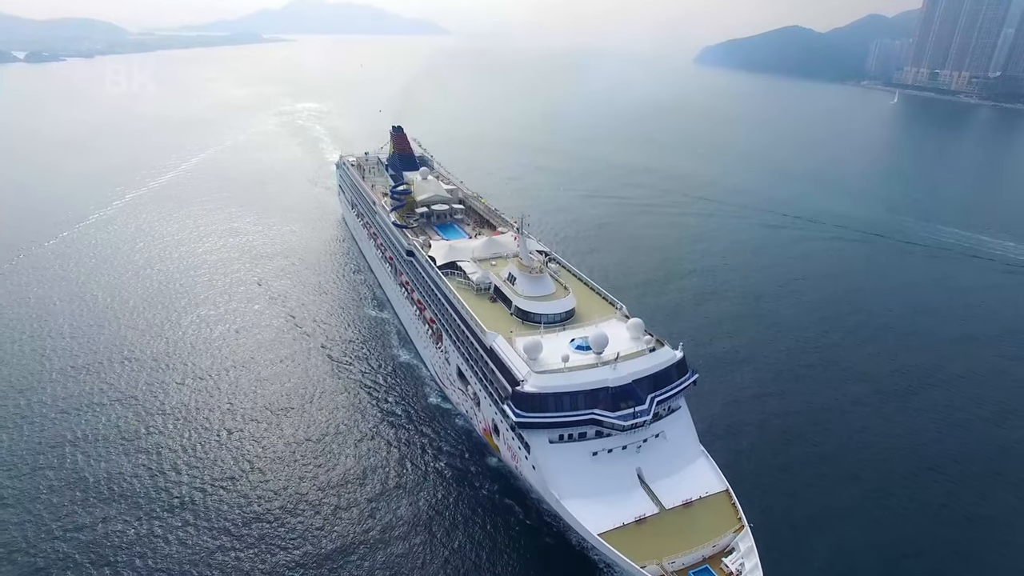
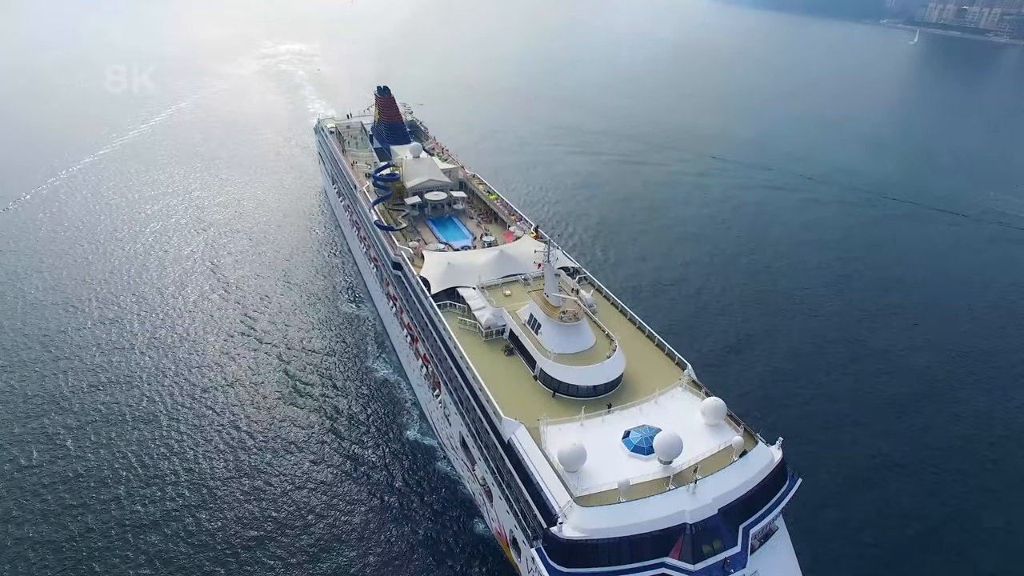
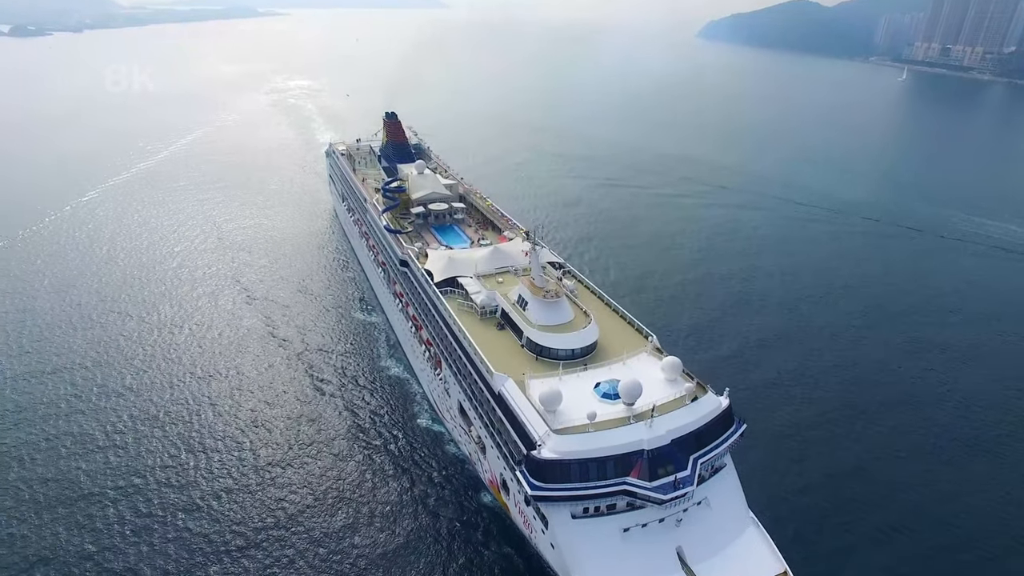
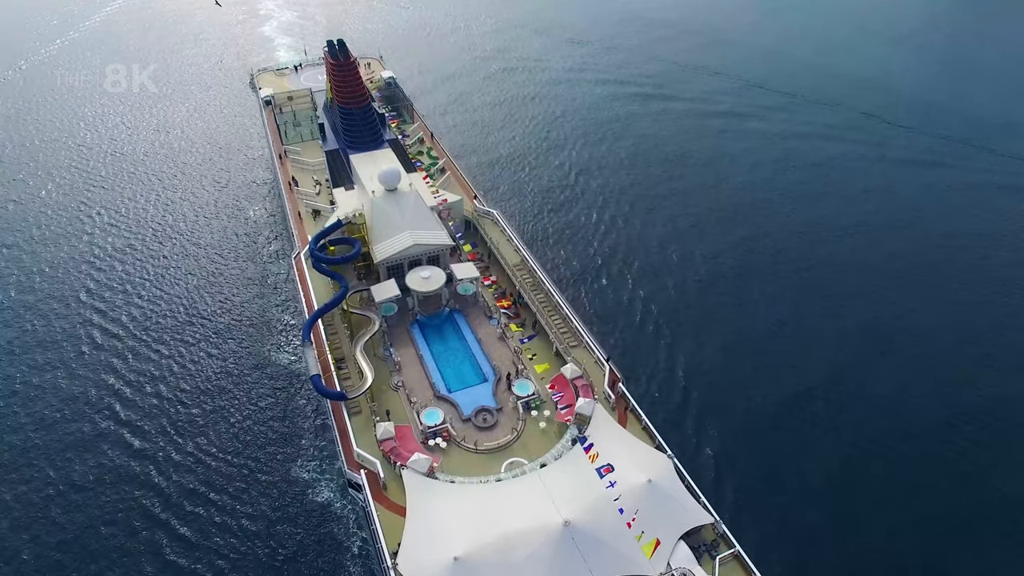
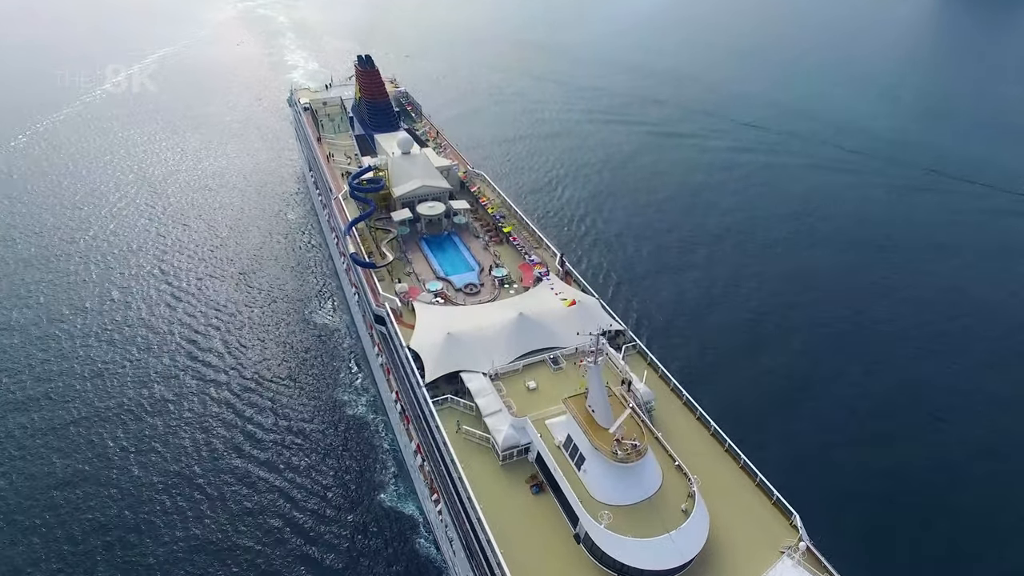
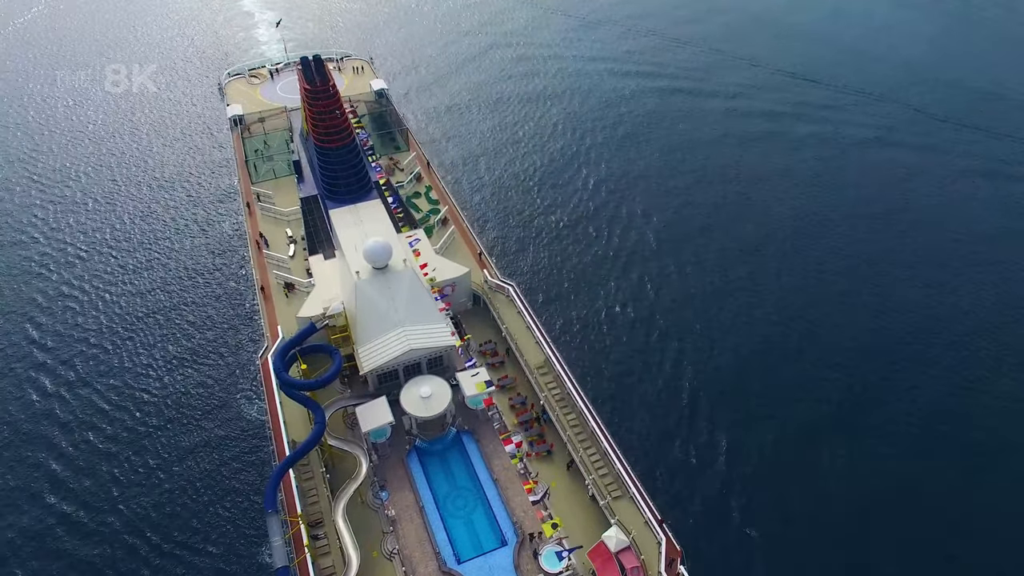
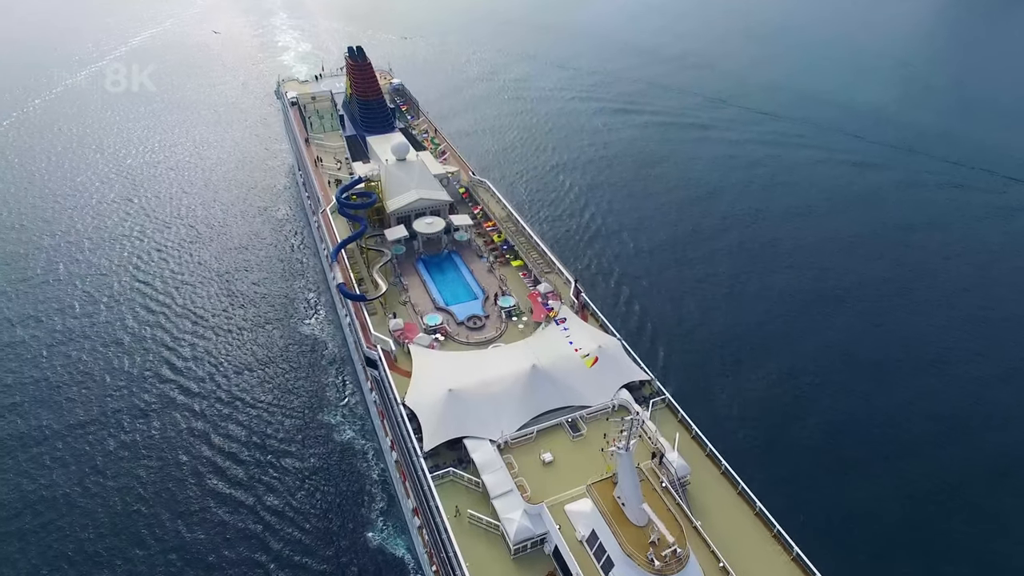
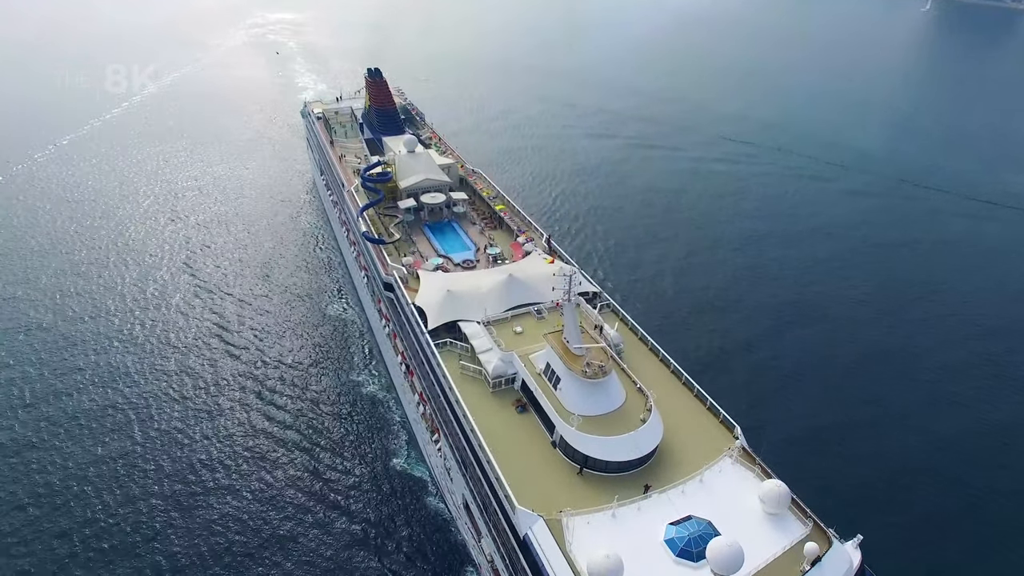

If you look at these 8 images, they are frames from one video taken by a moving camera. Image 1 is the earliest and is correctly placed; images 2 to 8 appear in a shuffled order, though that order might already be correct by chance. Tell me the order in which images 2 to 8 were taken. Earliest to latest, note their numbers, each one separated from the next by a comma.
3, 2, 8, 5, 7, 4, 6
